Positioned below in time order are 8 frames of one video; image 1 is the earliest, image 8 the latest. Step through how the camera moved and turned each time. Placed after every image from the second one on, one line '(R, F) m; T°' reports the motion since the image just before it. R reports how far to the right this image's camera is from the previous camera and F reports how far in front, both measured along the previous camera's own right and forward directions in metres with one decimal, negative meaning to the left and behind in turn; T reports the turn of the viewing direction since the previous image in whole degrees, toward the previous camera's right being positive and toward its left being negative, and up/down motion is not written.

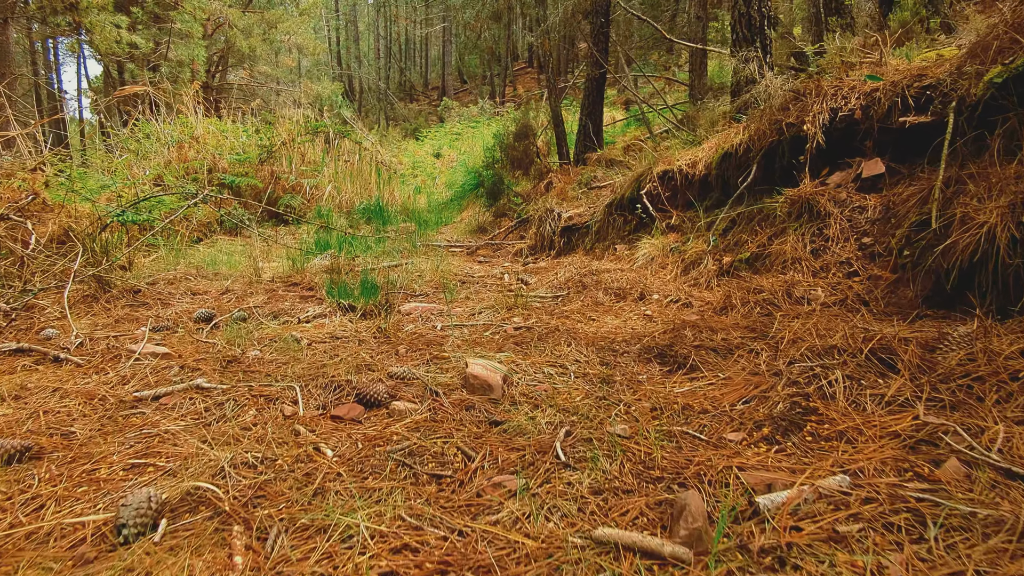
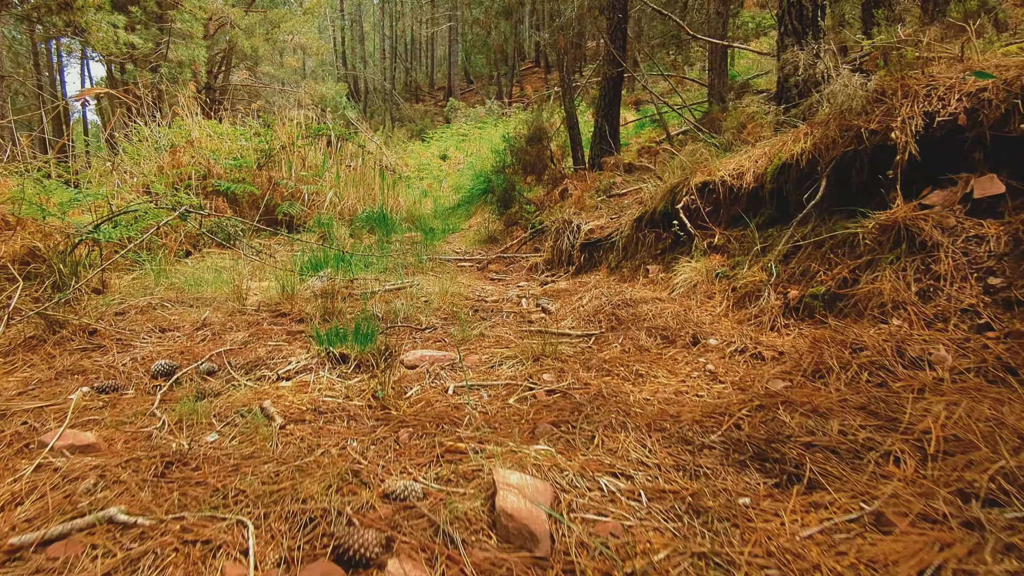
(-0.1, +0.4) m; -1°
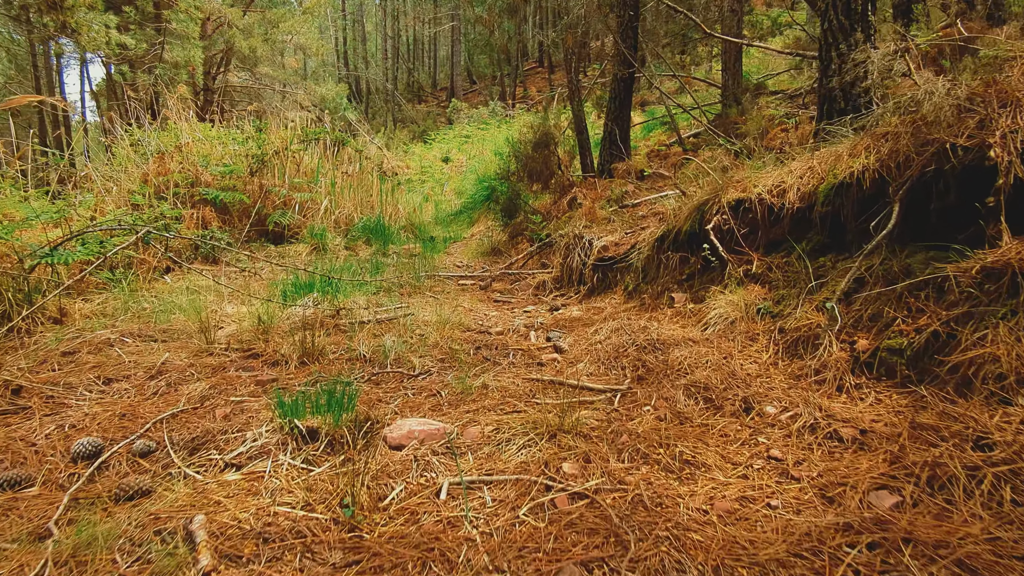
(0.0, +0.4) m; 0°
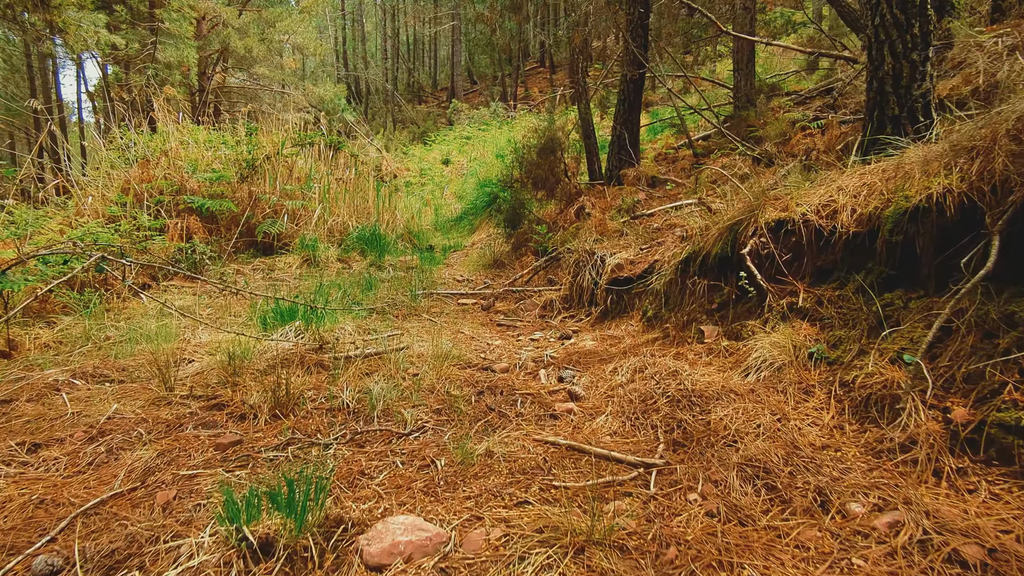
(0.0, +0.3) m; 0°
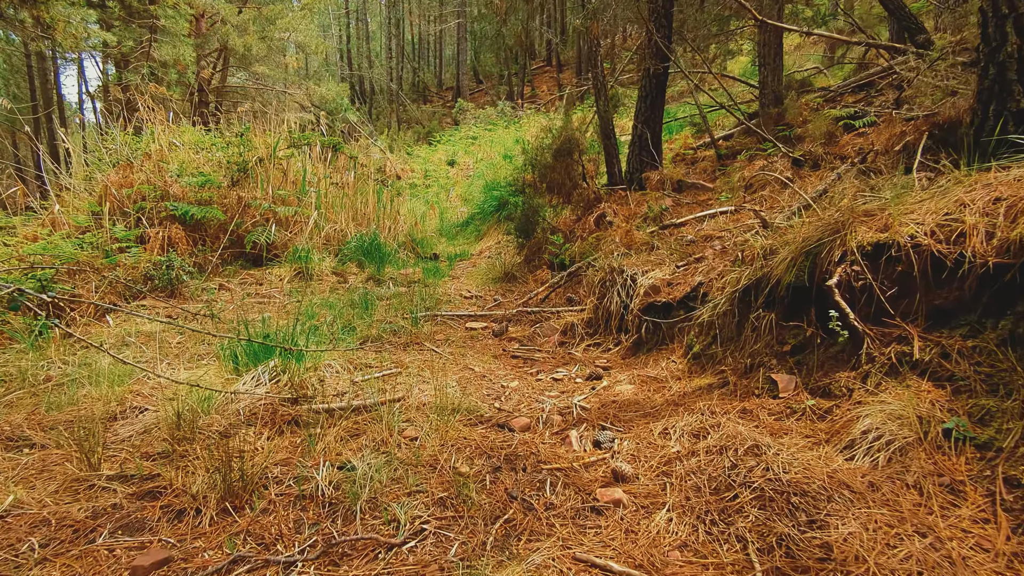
(-0.1, +0.5) m; 0°
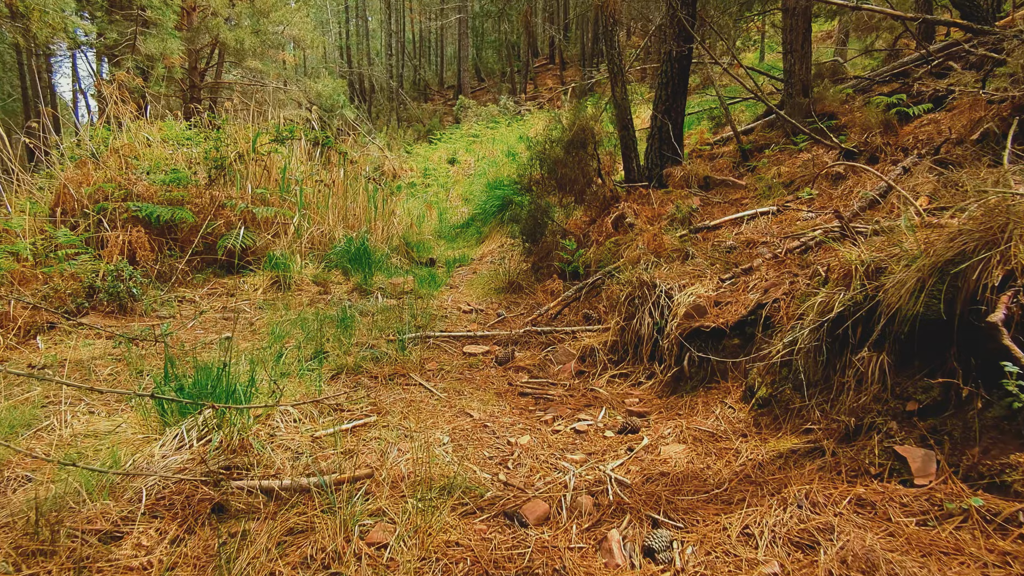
(0.0, +0.6) m; 0°
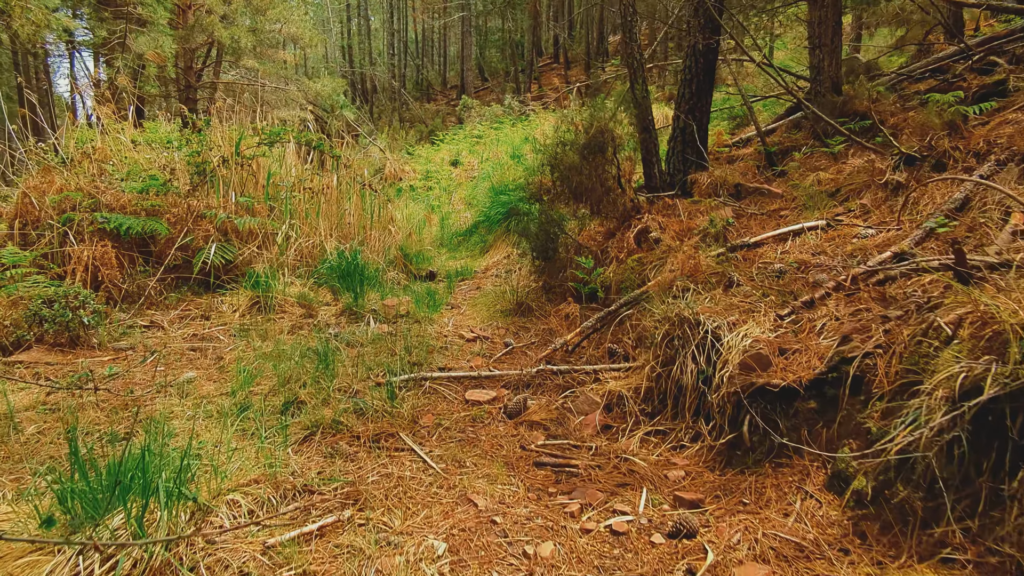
(0.0, +0.5) m; 0°
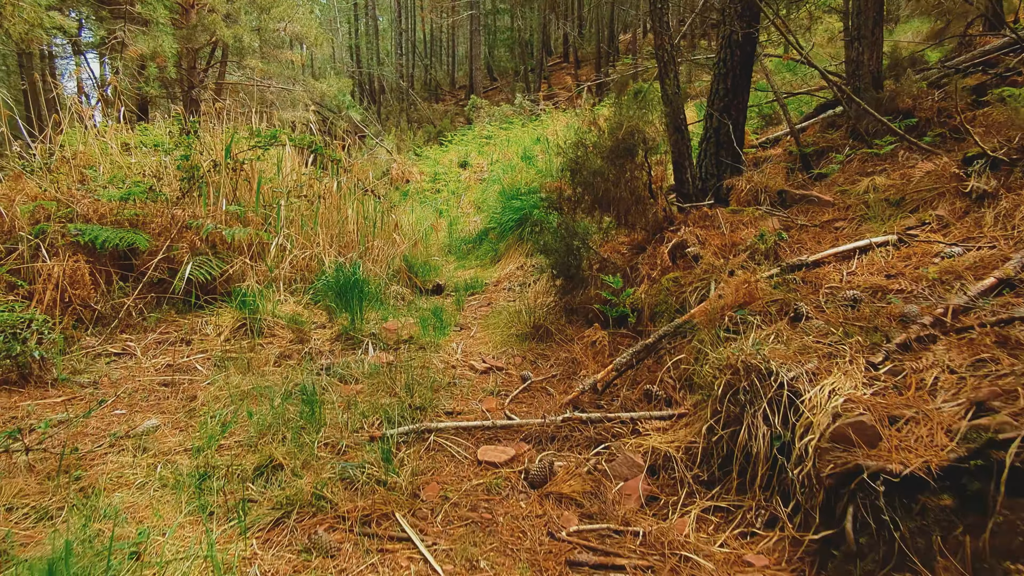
(0.0, +0.4) m; -1°
